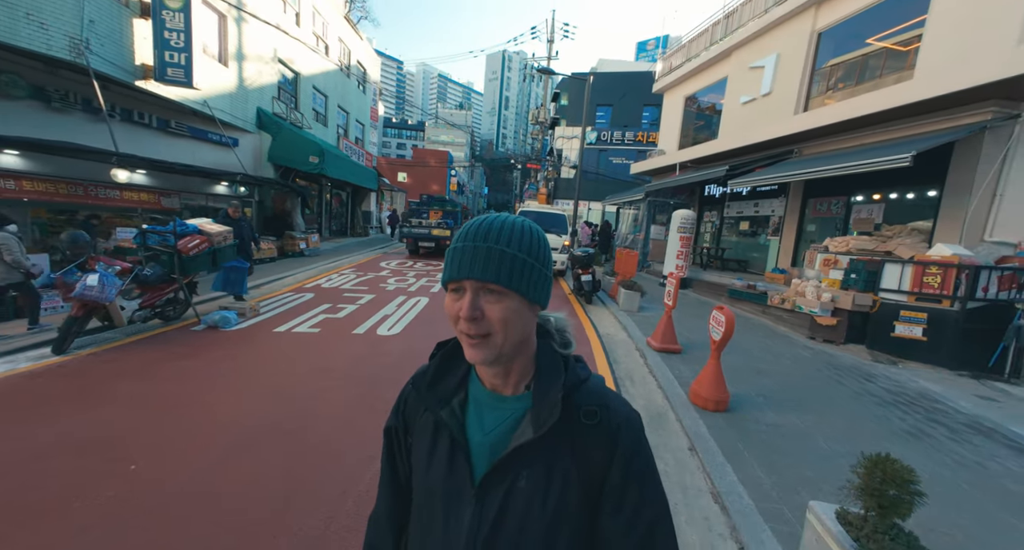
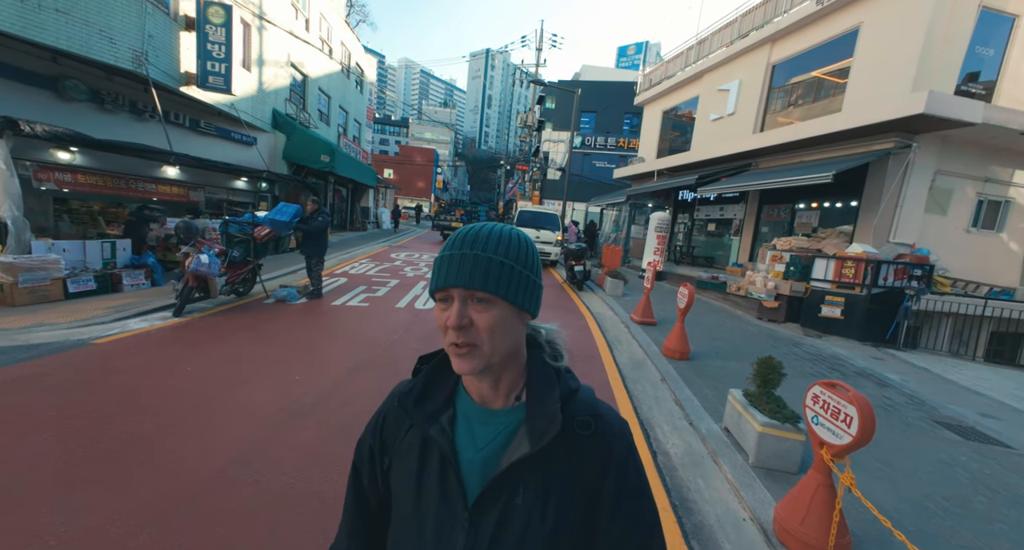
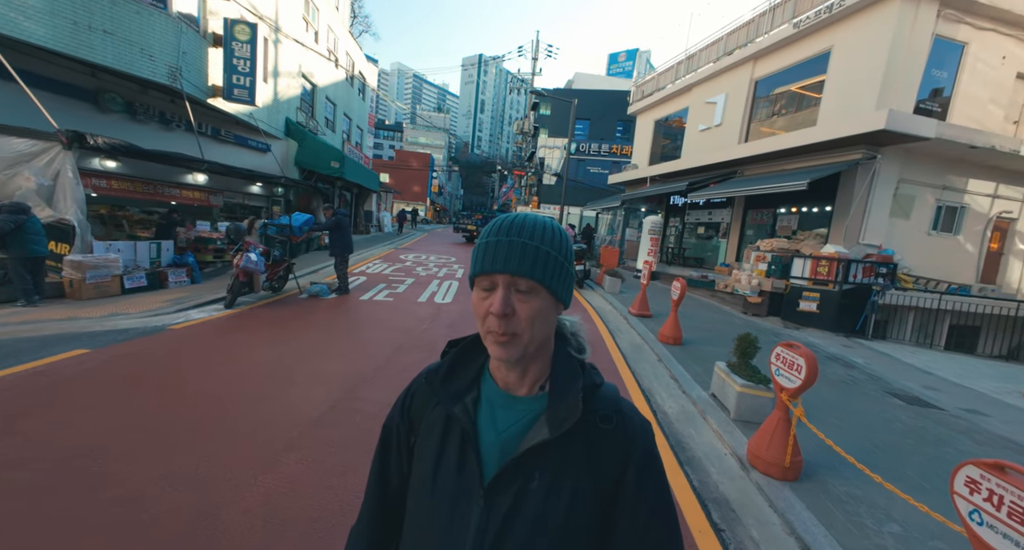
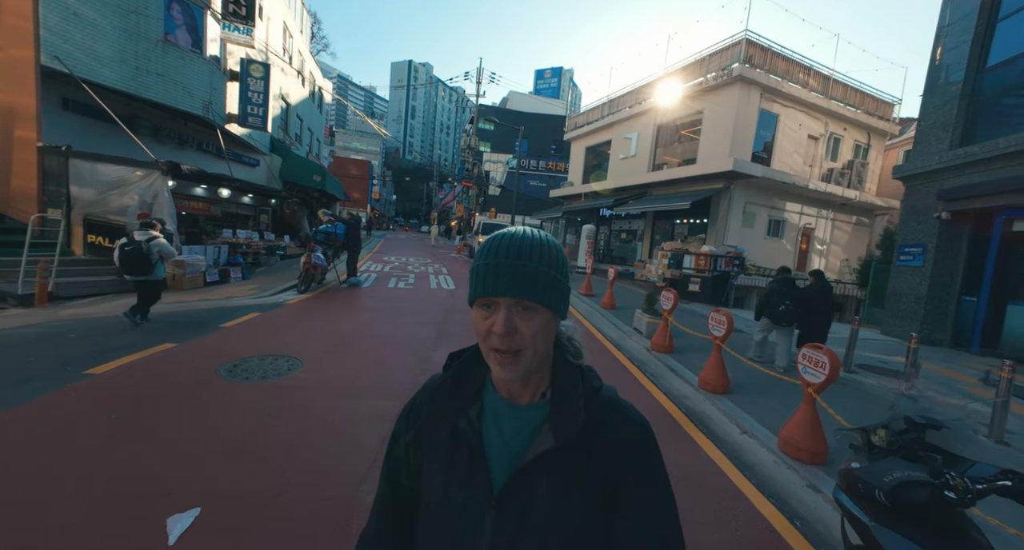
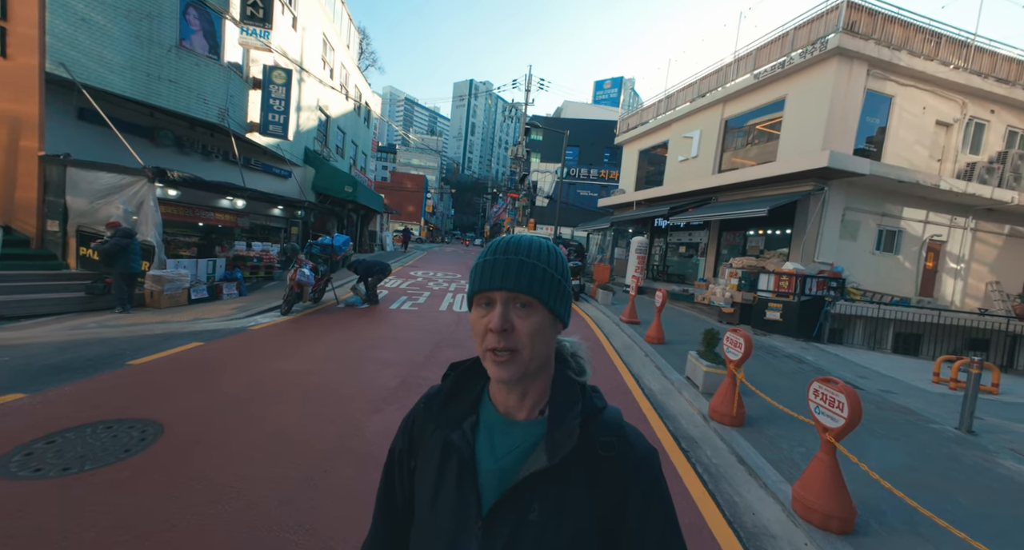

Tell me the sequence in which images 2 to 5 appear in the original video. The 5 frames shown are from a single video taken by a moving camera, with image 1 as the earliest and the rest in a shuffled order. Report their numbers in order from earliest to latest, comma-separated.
2, 3, 5, 4
